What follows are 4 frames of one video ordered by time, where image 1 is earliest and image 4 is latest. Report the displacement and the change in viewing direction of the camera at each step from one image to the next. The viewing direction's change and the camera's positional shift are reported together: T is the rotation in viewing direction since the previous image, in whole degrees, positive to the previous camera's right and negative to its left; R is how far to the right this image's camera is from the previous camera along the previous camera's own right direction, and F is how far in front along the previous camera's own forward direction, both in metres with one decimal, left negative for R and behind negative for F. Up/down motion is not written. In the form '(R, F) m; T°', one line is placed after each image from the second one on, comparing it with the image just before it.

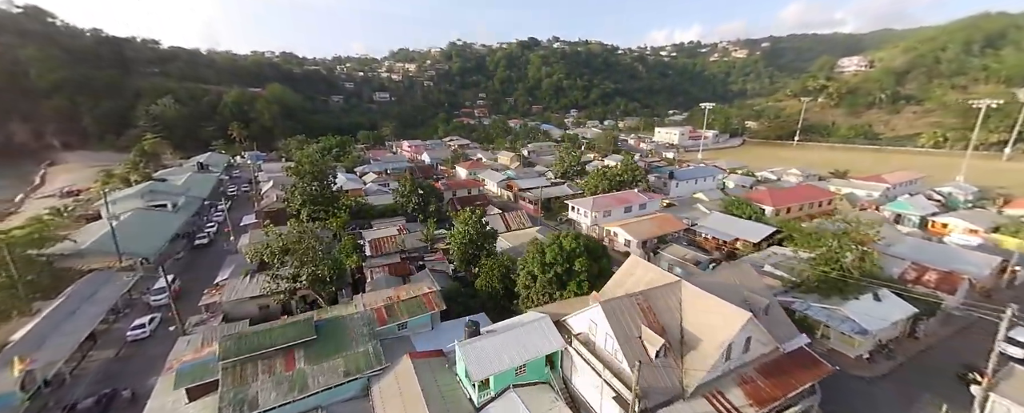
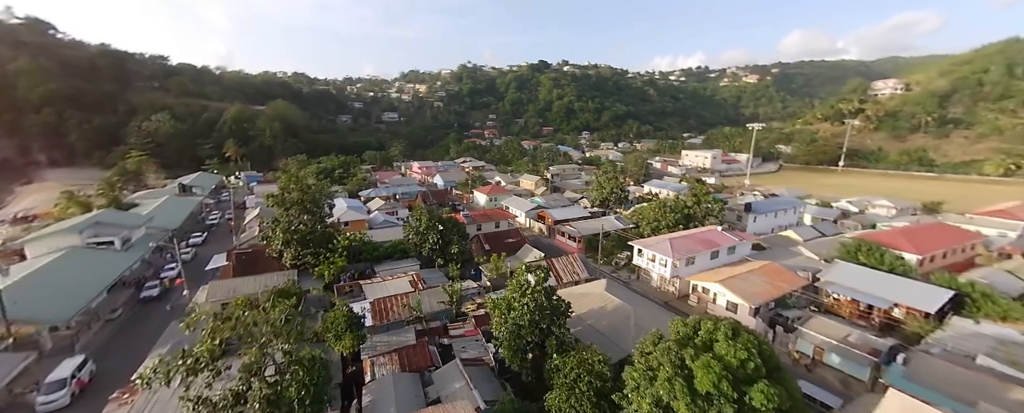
(-2.0, +5.1) m; -1°
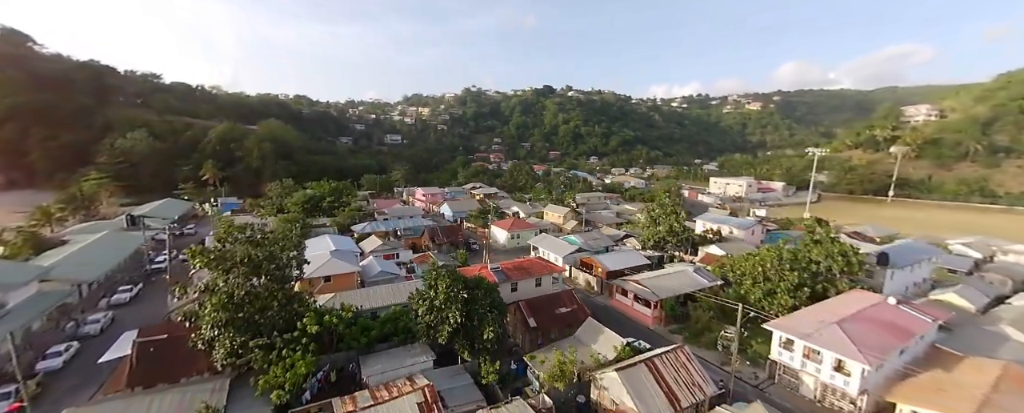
(-2.0, +5.8) m; 0°
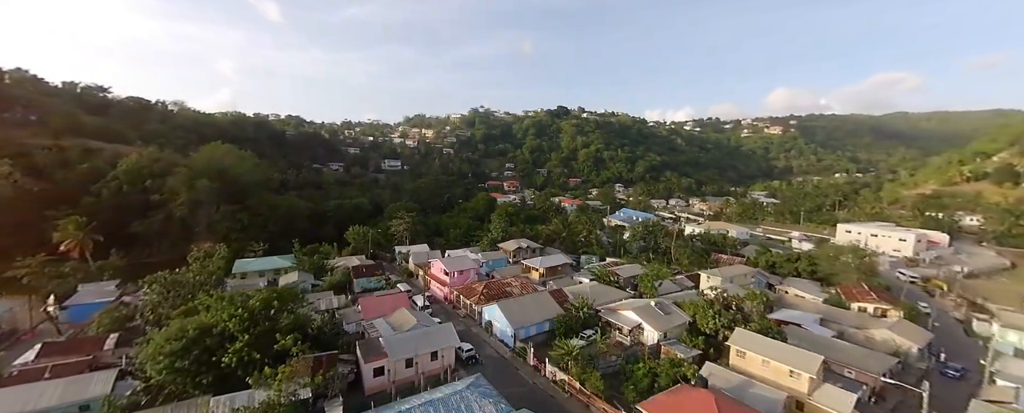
(-5.9, +16.3) m; +1°
